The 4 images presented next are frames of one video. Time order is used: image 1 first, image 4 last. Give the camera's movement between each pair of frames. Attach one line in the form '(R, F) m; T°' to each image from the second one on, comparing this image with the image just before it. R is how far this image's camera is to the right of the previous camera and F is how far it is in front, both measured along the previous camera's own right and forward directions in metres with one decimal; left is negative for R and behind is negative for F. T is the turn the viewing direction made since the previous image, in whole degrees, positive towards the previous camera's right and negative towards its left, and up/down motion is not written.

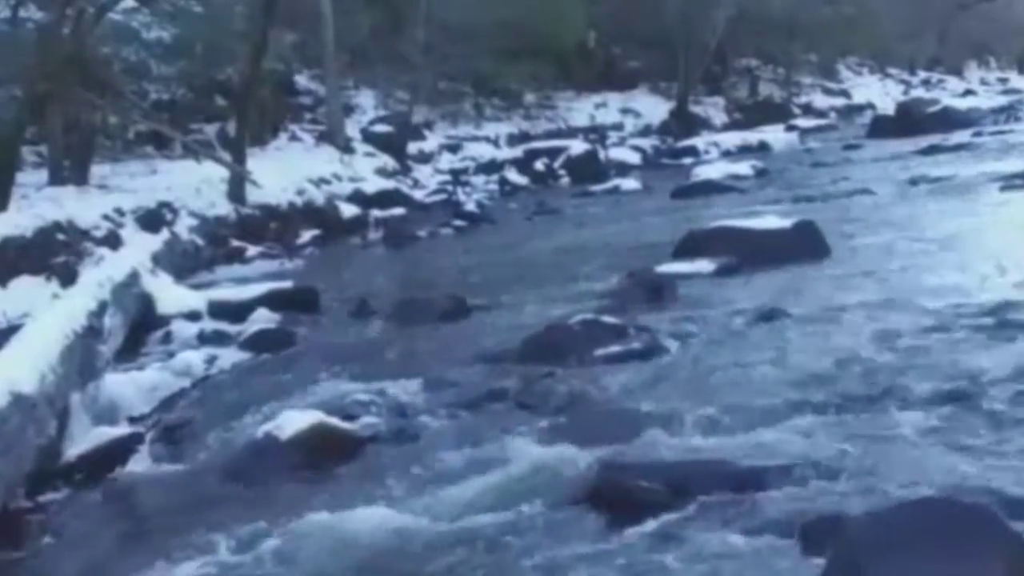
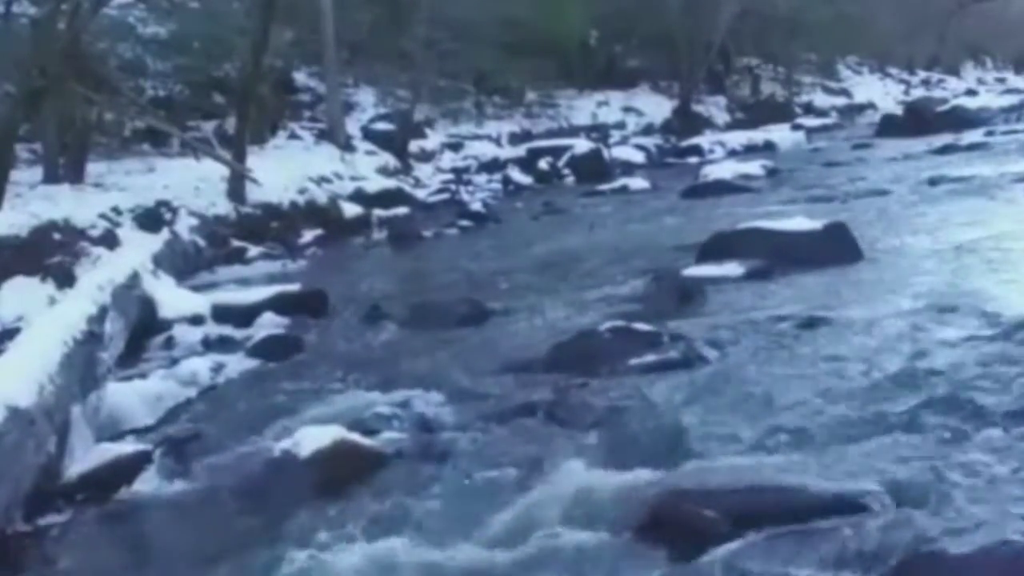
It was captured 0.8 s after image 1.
(-0.2, +0.6) m; 0°
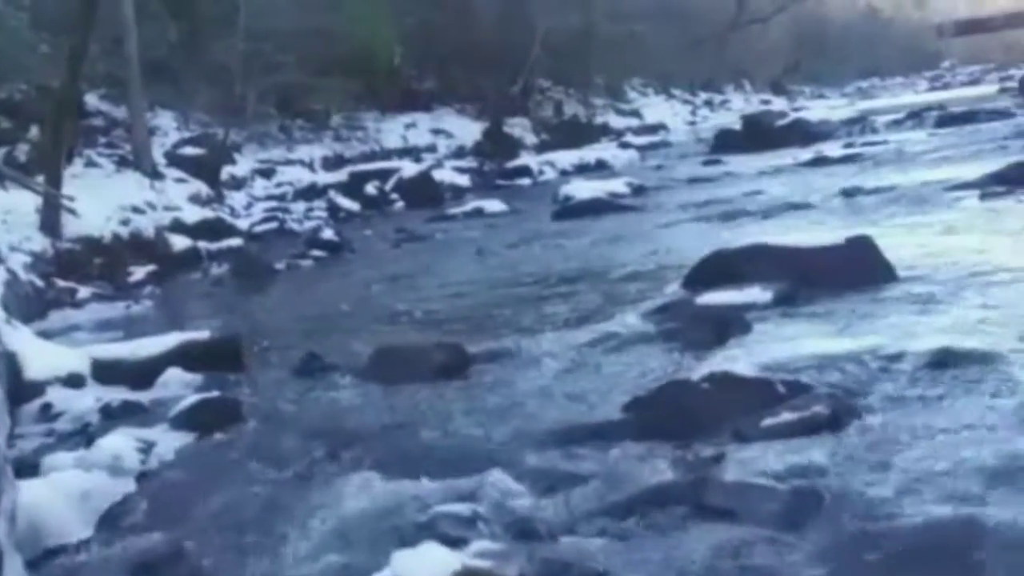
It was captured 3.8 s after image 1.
(-1.3, +2.6) m; +8°
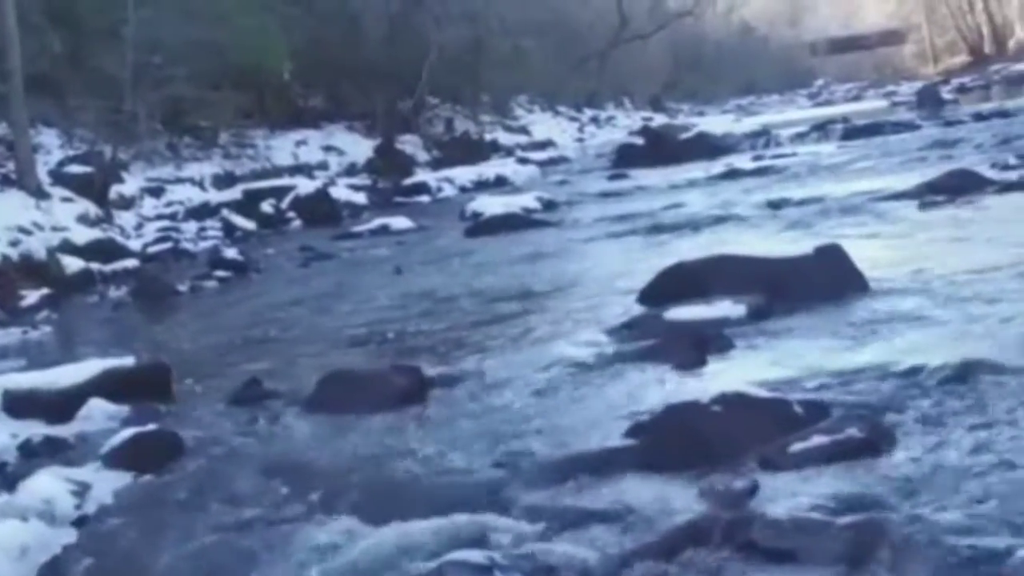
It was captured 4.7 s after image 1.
(-0.4, +0.8) m; +4°
